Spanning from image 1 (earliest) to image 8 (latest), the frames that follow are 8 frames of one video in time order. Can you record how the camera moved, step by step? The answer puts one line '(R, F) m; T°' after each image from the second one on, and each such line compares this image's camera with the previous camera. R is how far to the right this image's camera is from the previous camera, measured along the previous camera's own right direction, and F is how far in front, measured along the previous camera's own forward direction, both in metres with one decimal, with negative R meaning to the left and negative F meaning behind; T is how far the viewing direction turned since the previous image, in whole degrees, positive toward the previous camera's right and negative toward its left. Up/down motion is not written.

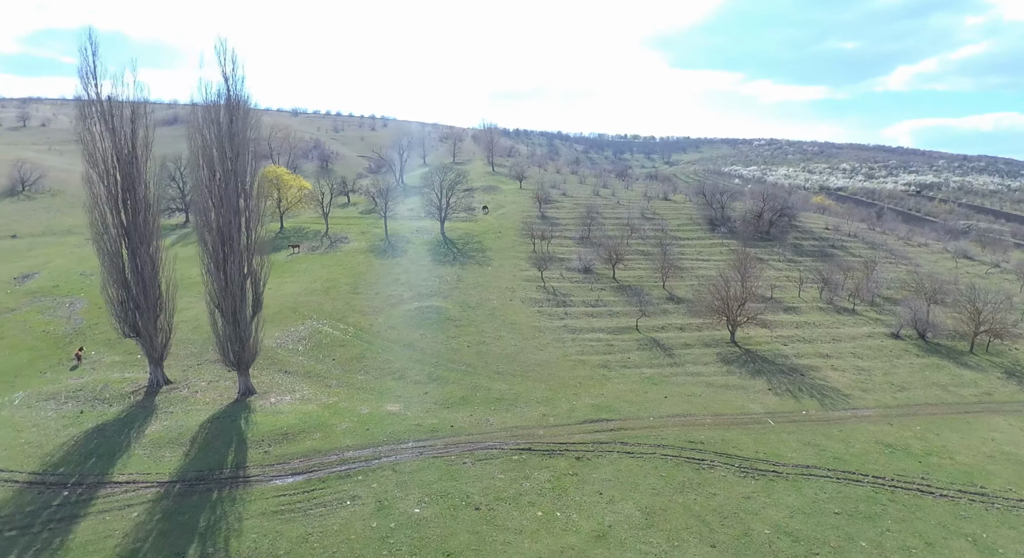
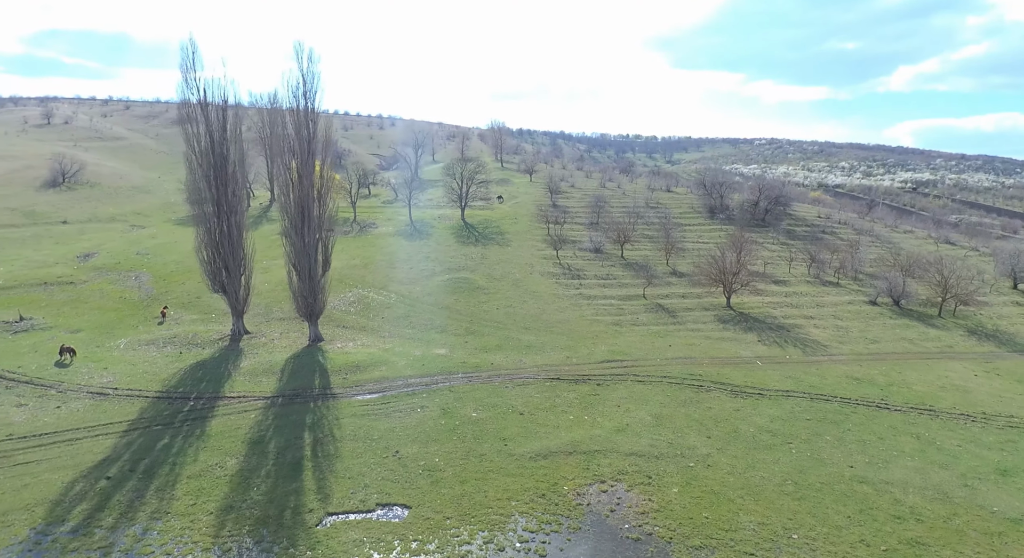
(-1.8, -6.2) m; 0°
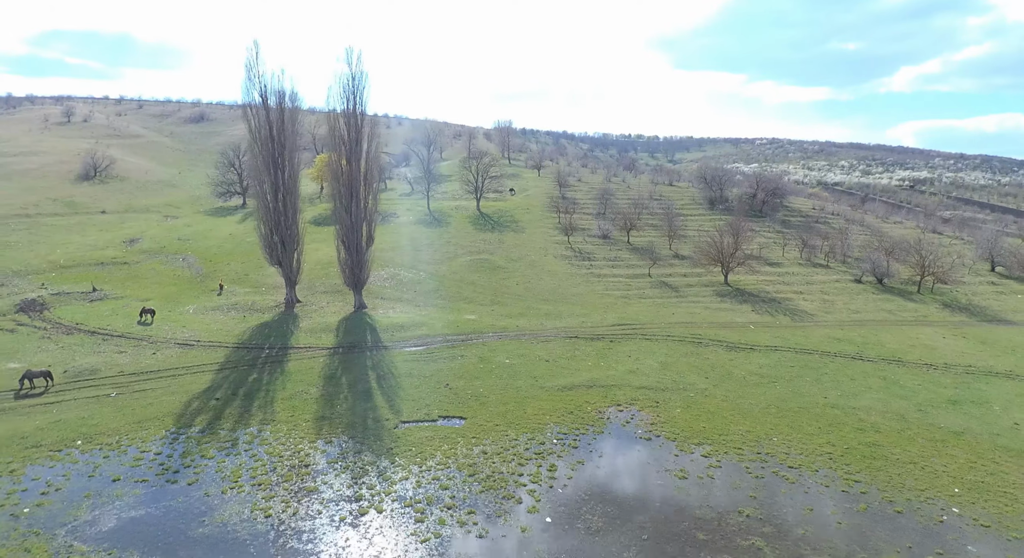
(-1.5, -5.3) m; 0°
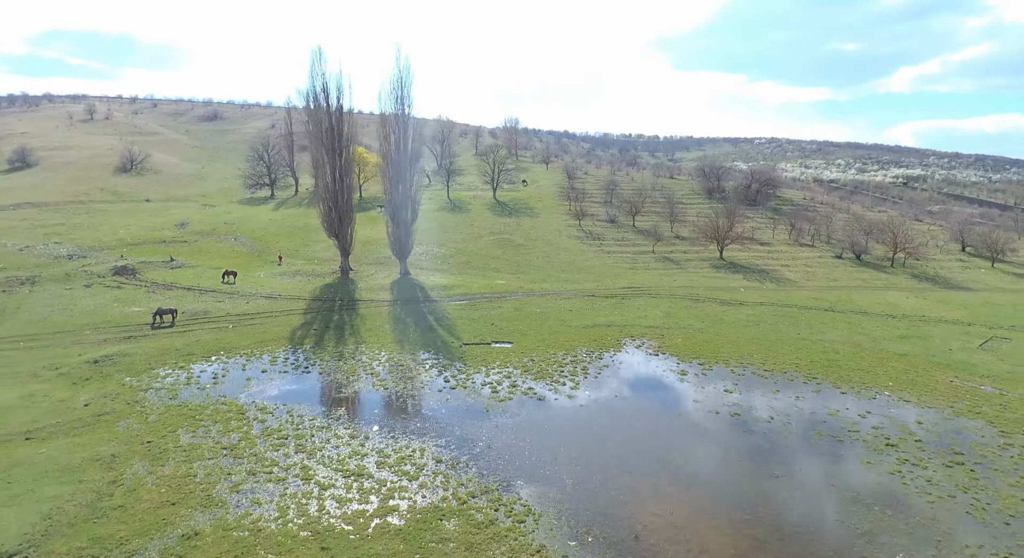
(-2.2, -7.4) m; 0°
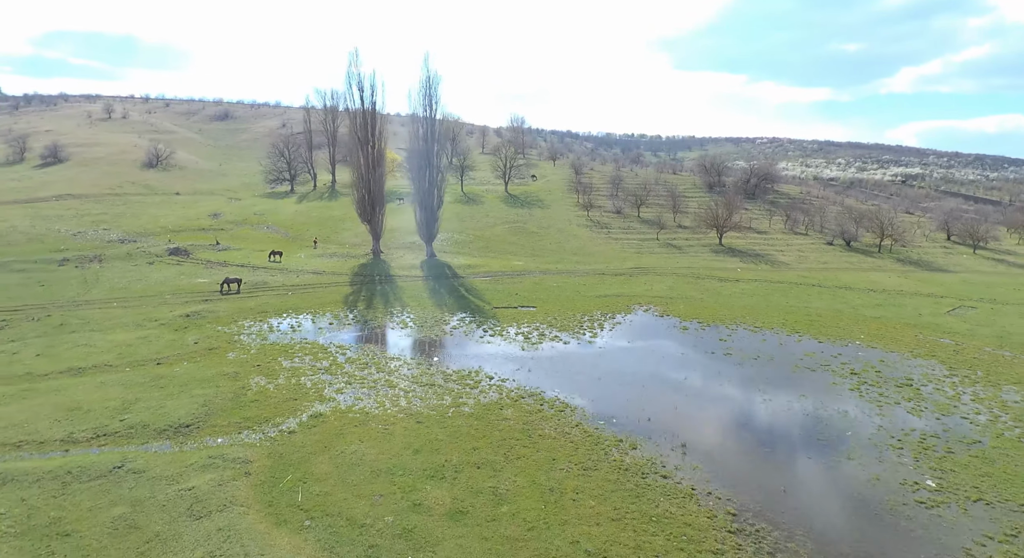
(-1.5, -5.2) m; 0°
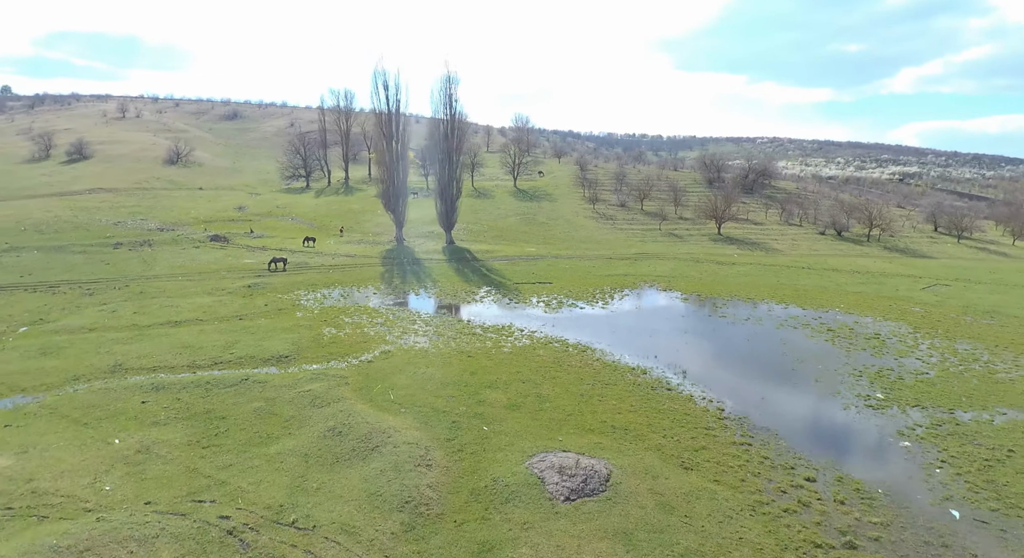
(-1.3, -4.7) m; 0°
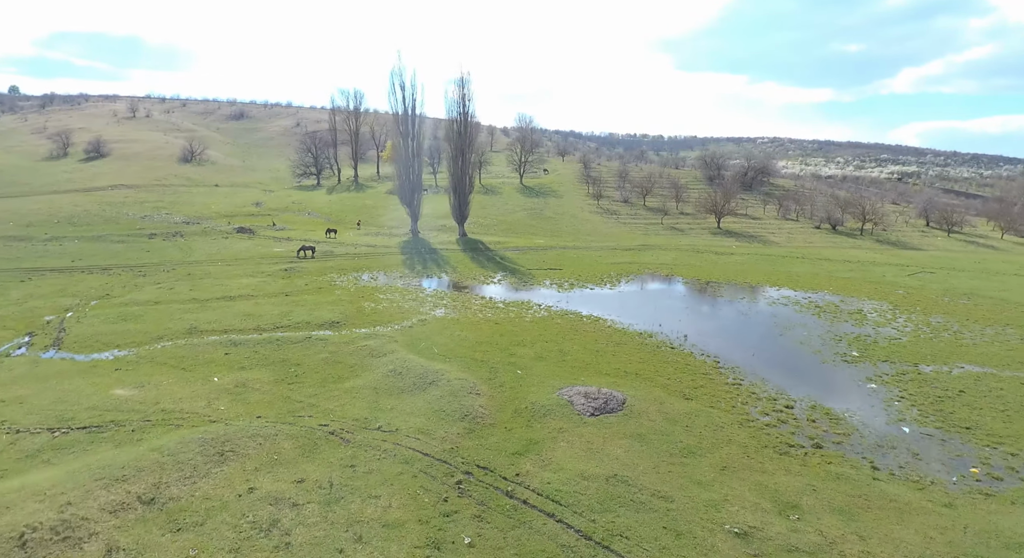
(-1.0, -3.4) m; 0°
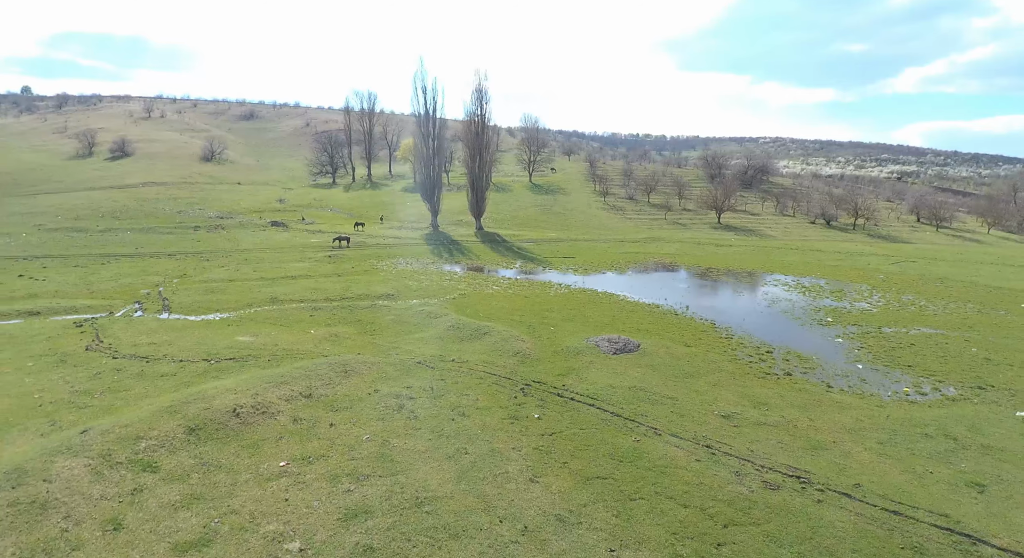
(-1.4, -5.0) m; 0°
